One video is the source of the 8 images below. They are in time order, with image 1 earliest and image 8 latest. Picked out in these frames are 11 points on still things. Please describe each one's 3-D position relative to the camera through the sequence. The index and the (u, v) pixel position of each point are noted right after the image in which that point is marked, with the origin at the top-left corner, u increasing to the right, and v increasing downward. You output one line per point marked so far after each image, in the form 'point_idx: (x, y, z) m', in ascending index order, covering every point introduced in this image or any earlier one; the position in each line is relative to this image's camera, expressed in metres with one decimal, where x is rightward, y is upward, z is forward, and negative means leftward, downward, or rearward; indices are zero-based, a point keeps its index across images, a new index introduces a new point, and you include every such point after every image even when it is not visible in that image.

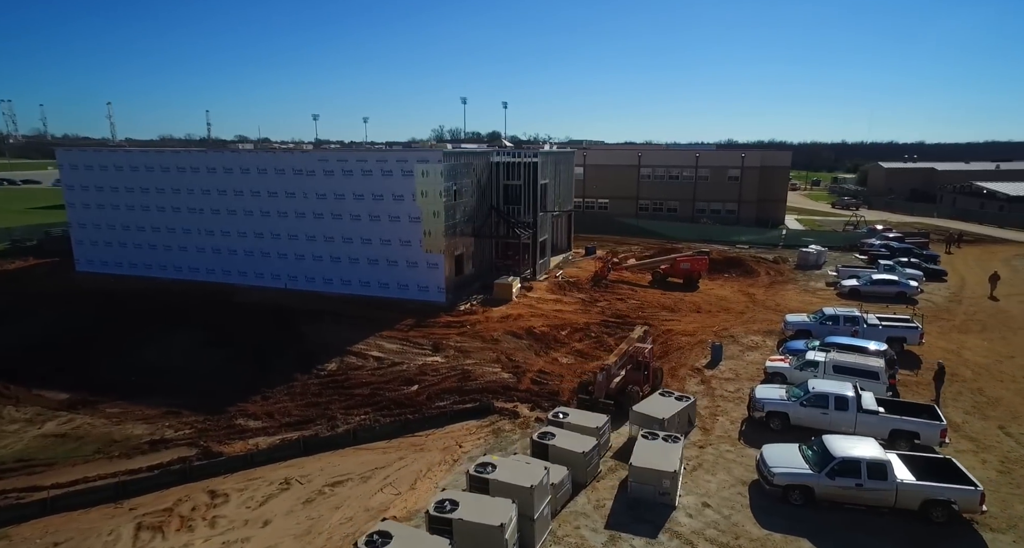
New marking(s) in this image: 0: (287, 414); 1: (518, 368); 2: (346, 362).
0: (-5.2, -3.2, +13.7) m
1: (+0.1, -2.5, +16.1) m
2: (-4.6, -2.5, +16.6) m
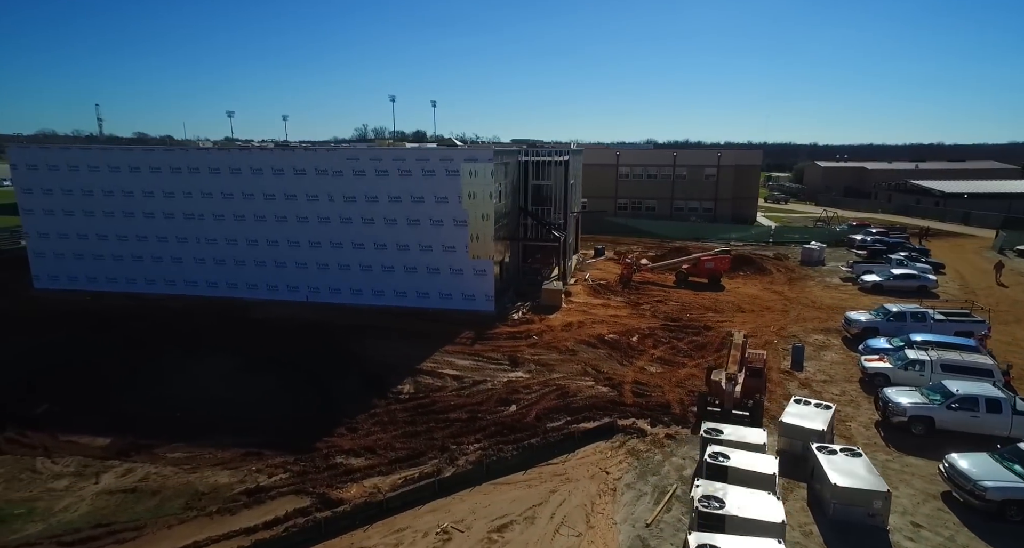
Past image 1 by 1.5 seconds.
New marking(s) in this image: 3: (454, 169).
0: (-2.5, -3.5, +12.1) m
1: (+2.4, -2.7, +15.1) m
2: (-2.3, -2.7, +15.0) m
3: (-1.8, +3.3, +19.1) m
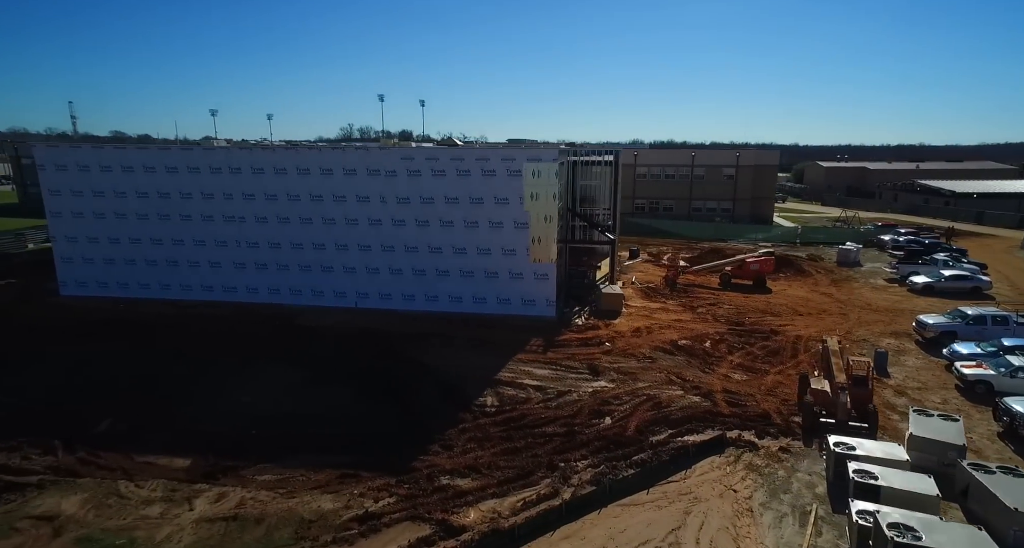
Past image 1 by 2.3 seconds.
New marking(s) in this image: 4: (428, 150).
0: (-0.4, -3.6, +11.4) m
1: (+4.5, -2.8, +14.5) m
2: (-0.2, -2.9, +14.3) m
3: (+0.1, +3.2, +18.4) m
4: (-2.6, +3.8, +18.6) m
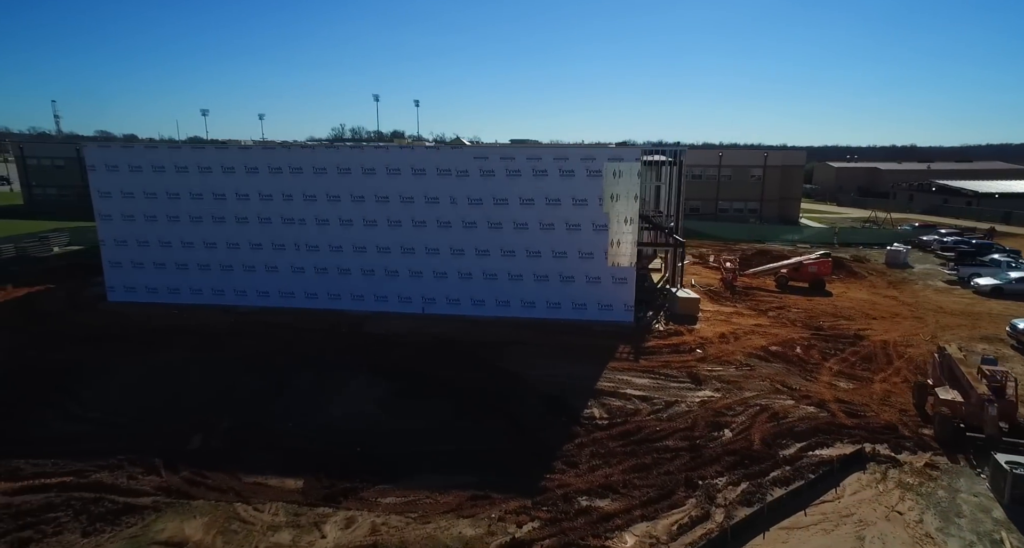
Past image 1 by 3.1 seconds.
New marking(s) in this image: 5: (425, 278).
0: (+2.1, -3.7, +10.7) m
1: (+6.9, -2.9, +13.8) m
2: (+2.2, -3.0, +13.6) m
3: (+2.5, +3.1, +17.7) m
4: (-0.2, +3.7, +17.9) m
5: (-2.8, -0.1, +19.2) m
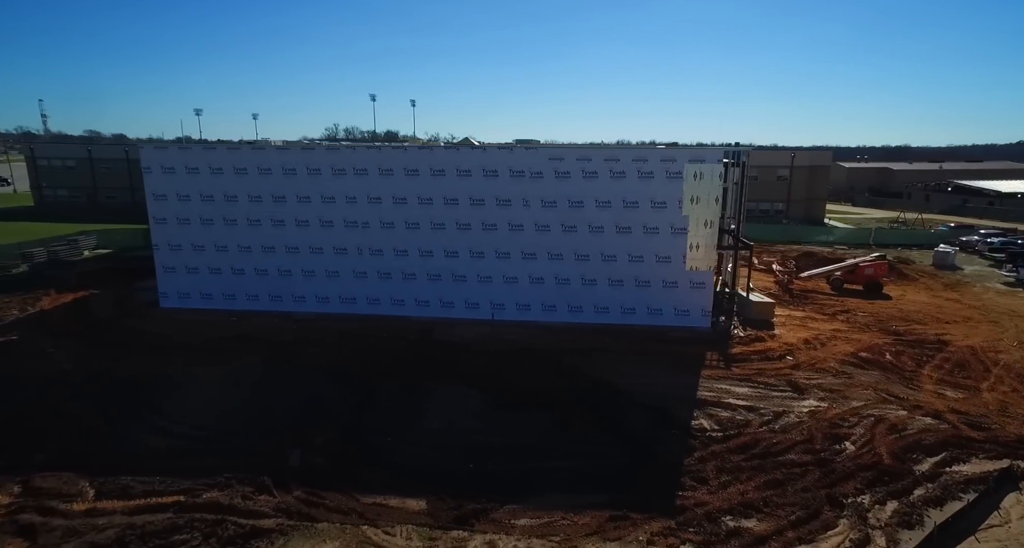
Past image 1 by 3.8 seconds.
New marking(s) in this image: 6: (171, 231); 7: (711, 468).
0: (+4.4, -3.9, +10.2) m
1: (+9.1, -3.0, +13.4) m
2: (+4.4, -3.1, +13.1) m
3: (+4.7, +2.9, +17.2) m
4: (+2.0, +3.6, +17.4) m
5: (-0.6, -0.3, +18.6) m
6: (-10.9, +1.4, +19.3) m
7: (+3.7, -3.6, +11.2) m
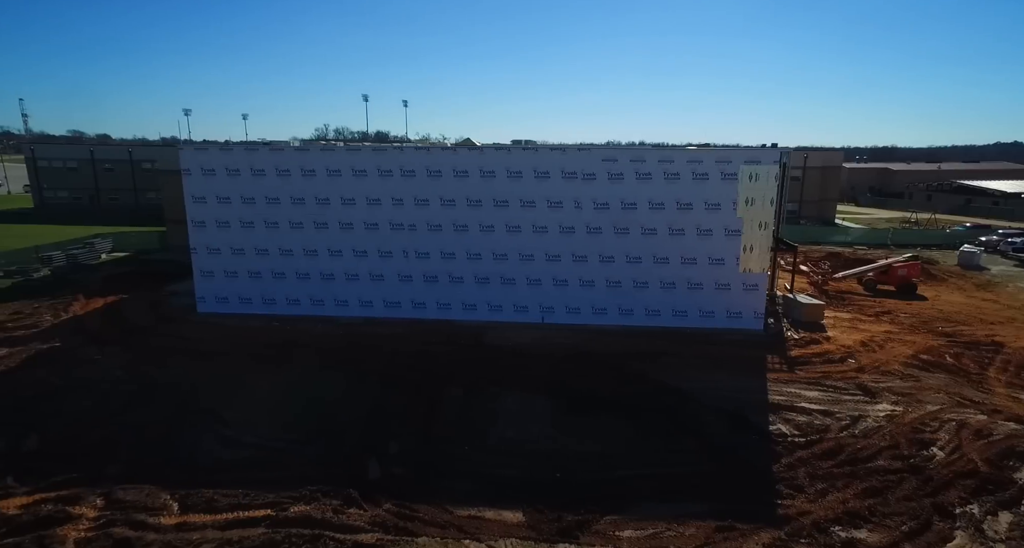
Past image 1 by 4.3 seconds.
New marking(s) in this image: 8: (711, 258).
0: (+6.0, -3.9, +10.0) m
1: (+10.7, -3.0, +13.2) m
2: (+6.0, -3.2, +12.9) m
3: (+6.2, +2.9, +17.0) m
4: (+3.4, +3.5, +17.1) m
5: (+0.9, -0.3, +18.3) m
6: (-9.5, +1.3, +18.9) m
7: (+5.3, -3.7, +11.0) m
8: (+5.8, +0.5, +17.6) m
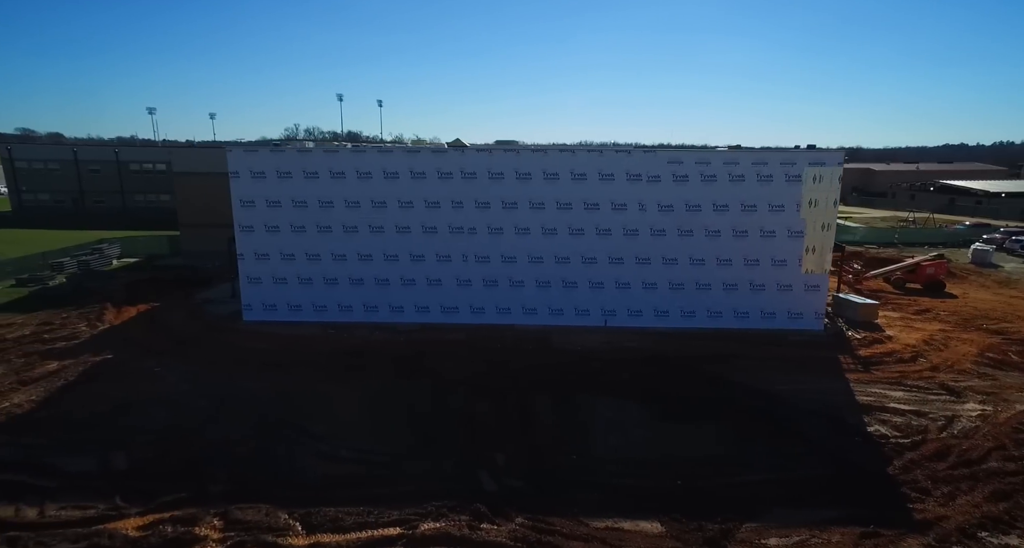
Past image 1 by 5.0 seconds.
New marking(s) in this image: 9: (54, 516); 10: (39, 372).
0: (+8.2, -4.0, +10.0) m
1: (+12.8, -3.0, +13.5) m
2: (+8.1, -3.2, +12.9) m
3: (+8.0, +2.8, +17.0) m
4: (+5.3, +3.4, +17.1) m
5: (+2.8, -0.4, +18.1) m
6: (-7.7, +1.1, +18.2) m
7: (+7.5, -3.7, +11.0) m
8: (+7.7, +0.4, +17.7) m
9: (-7.3, -3.9, +9.7) m
10: (-11.6, -2.4, +14.8) m
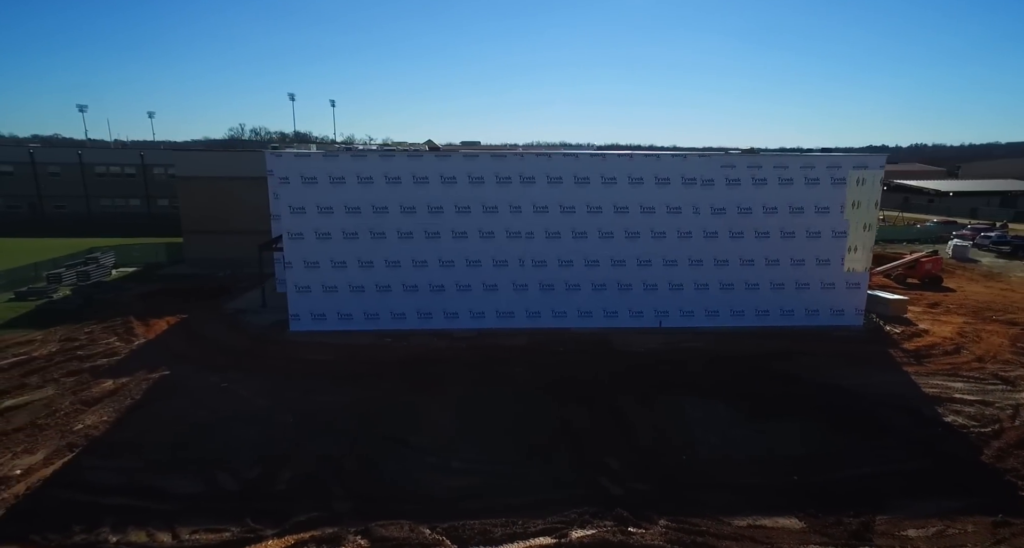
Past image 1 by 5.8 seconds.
0: (+10.6, -3.9, +10.8) m
1: (+14.8, -2.9, +14.6) m
2: (+10.3, -3.2, +13.6) m
3: (+9.7, +2.9, +17.7) m
4: (+7.0, +3.4, +17.6) m
5: (+4.4, -0.5, +18.4) m
6: (-6.0, +0.8, +17.6) m
7: (+9.8, -3.7, +11.7) m
8: (+9.3, +0.5, +18.4) m
9: (-4.9, -4.1, +9.2) m
10: (-9.6, -2.7, +13.9) m
